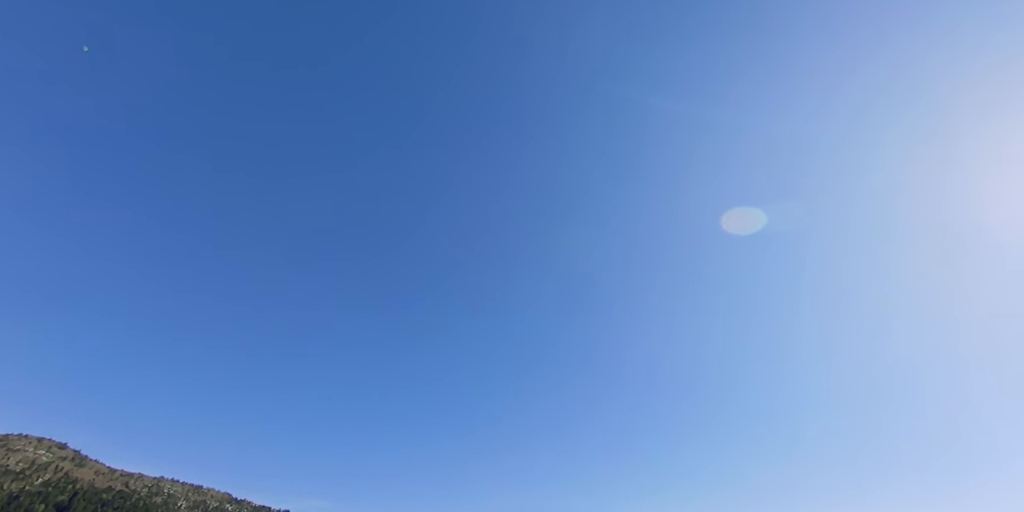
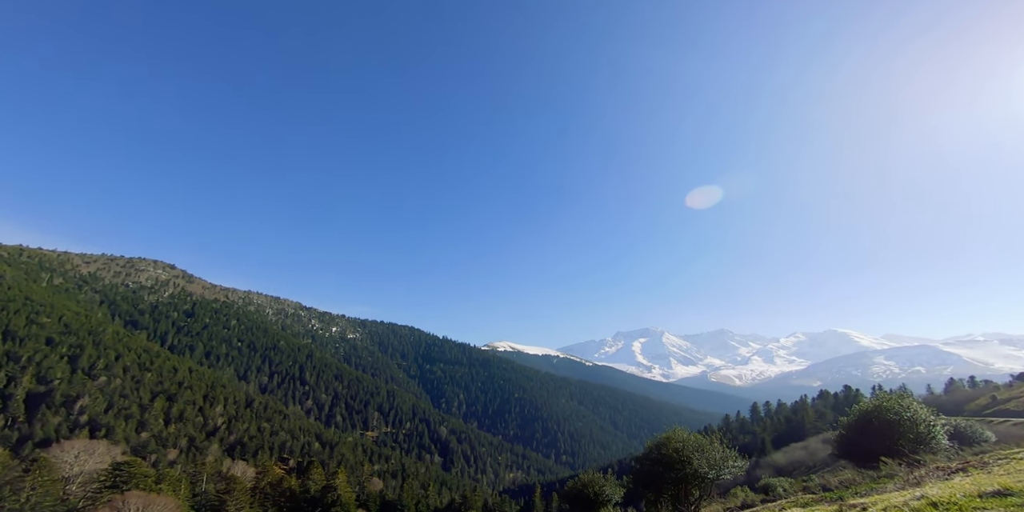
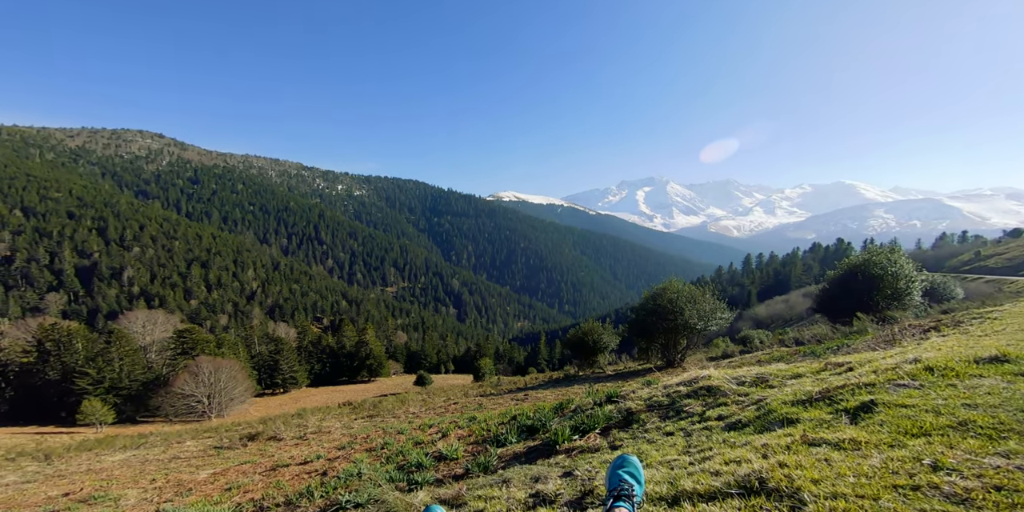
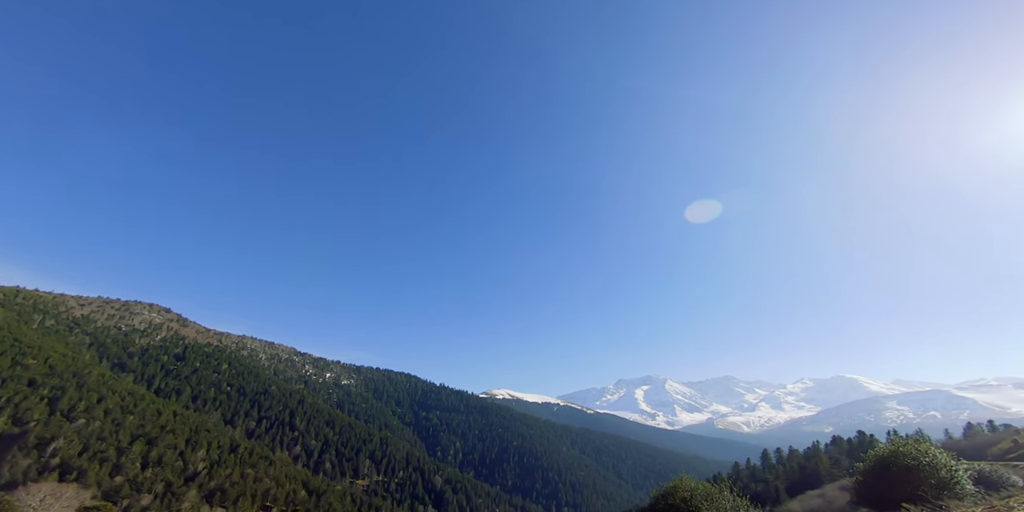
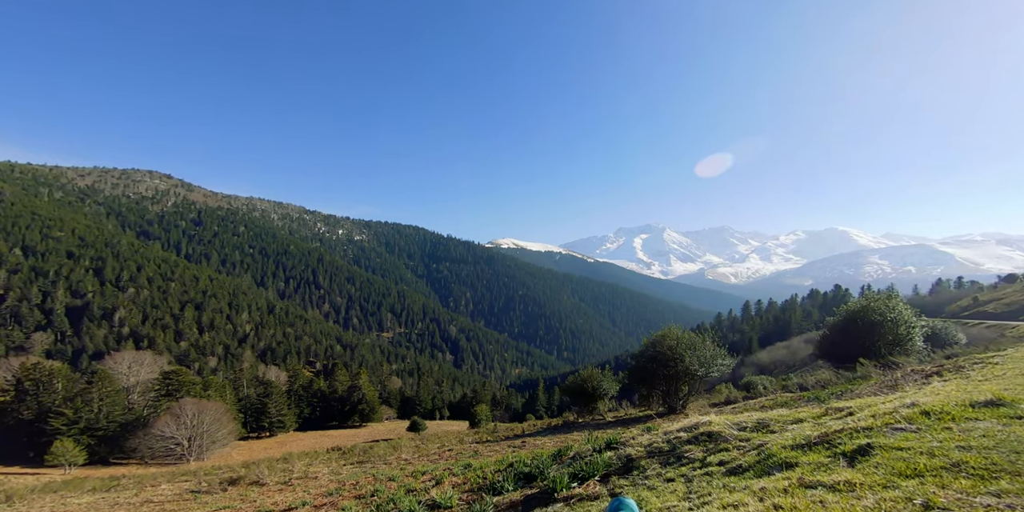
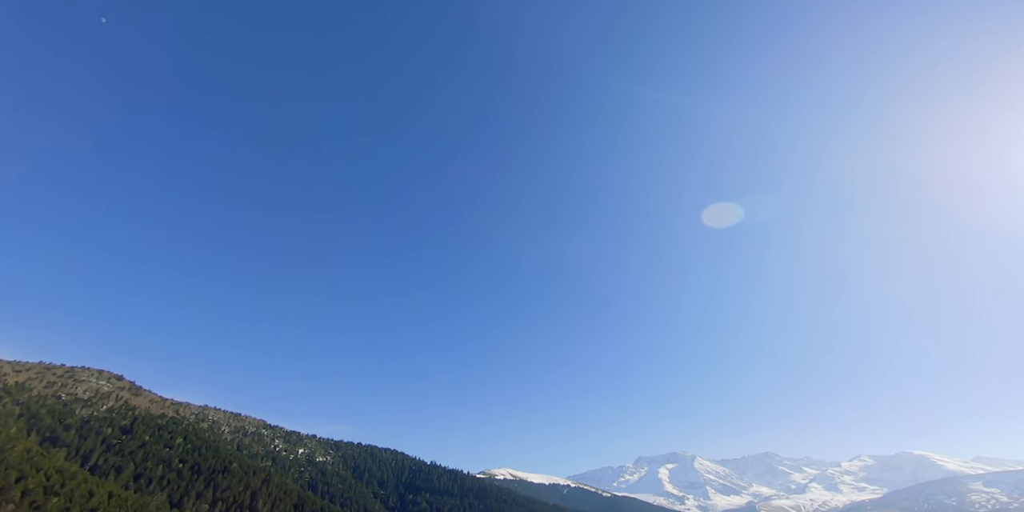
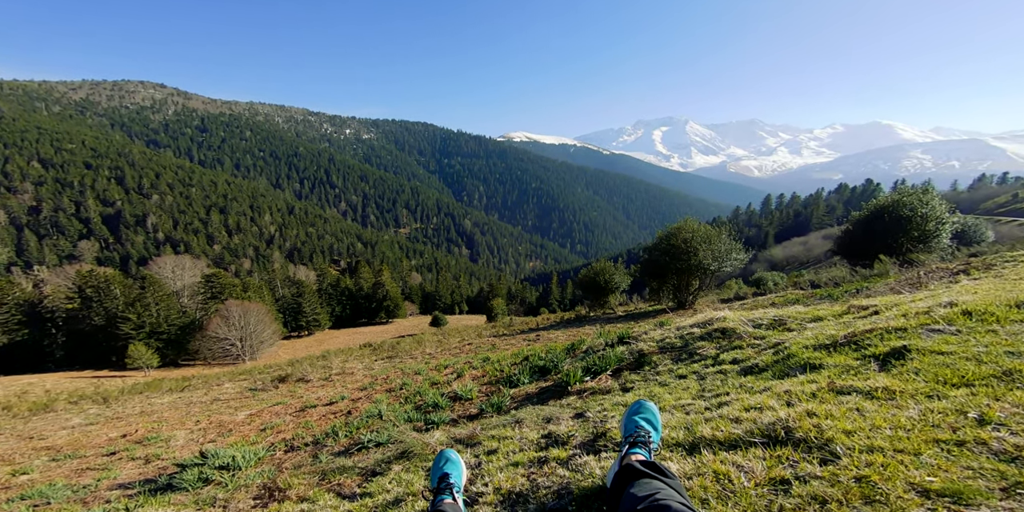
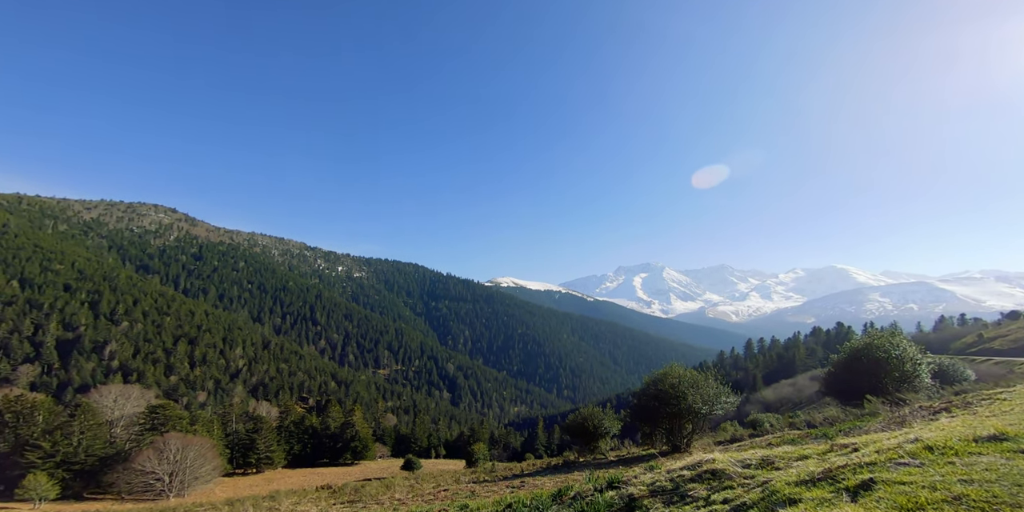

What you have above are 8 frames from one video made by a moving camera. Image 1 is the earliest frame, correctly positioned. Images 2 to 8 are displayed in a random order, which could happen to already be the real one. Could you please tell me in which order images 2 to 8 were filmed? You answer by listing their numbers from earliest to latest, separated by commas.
6, 4, 2, 8, 5, 3, 7
